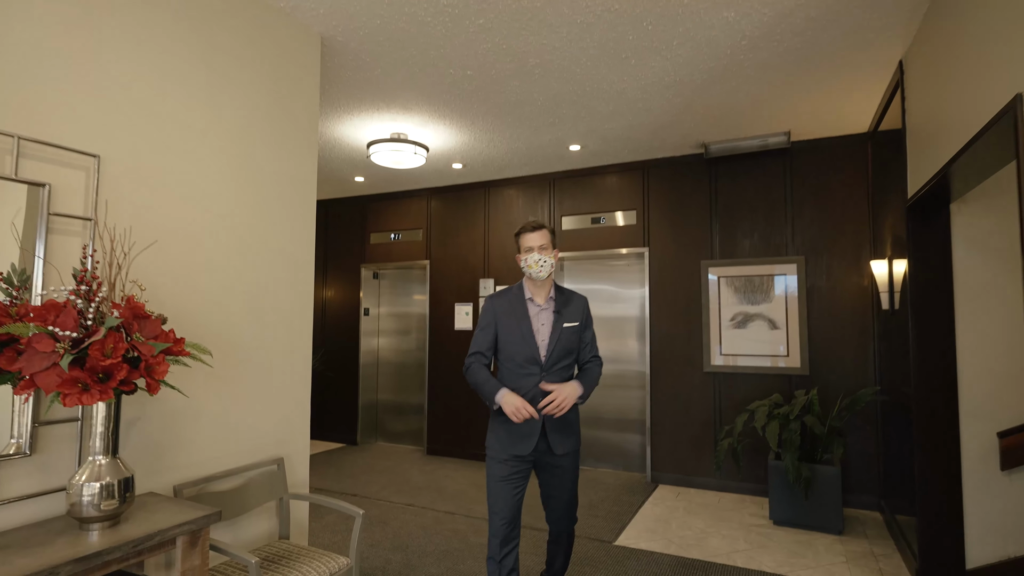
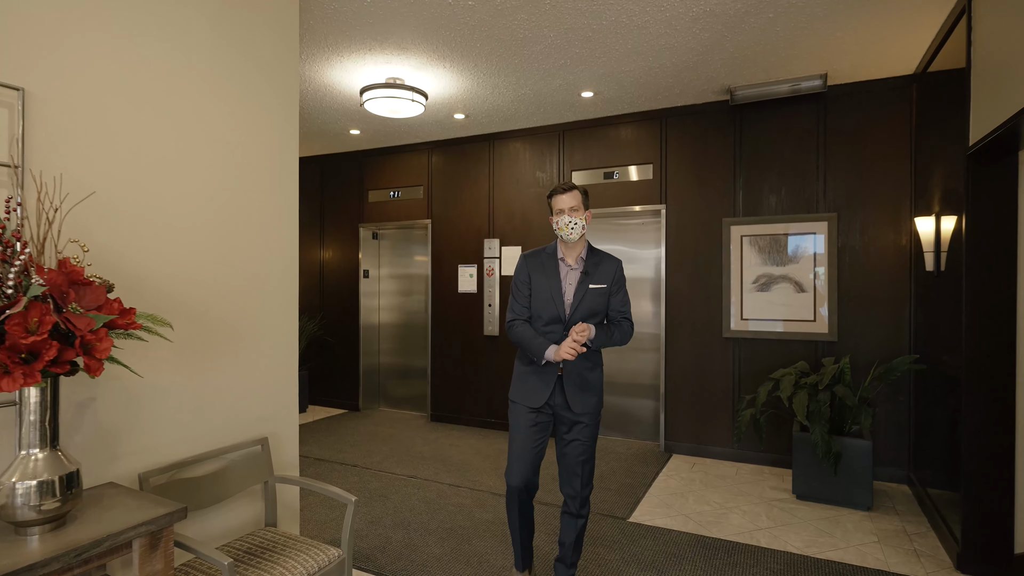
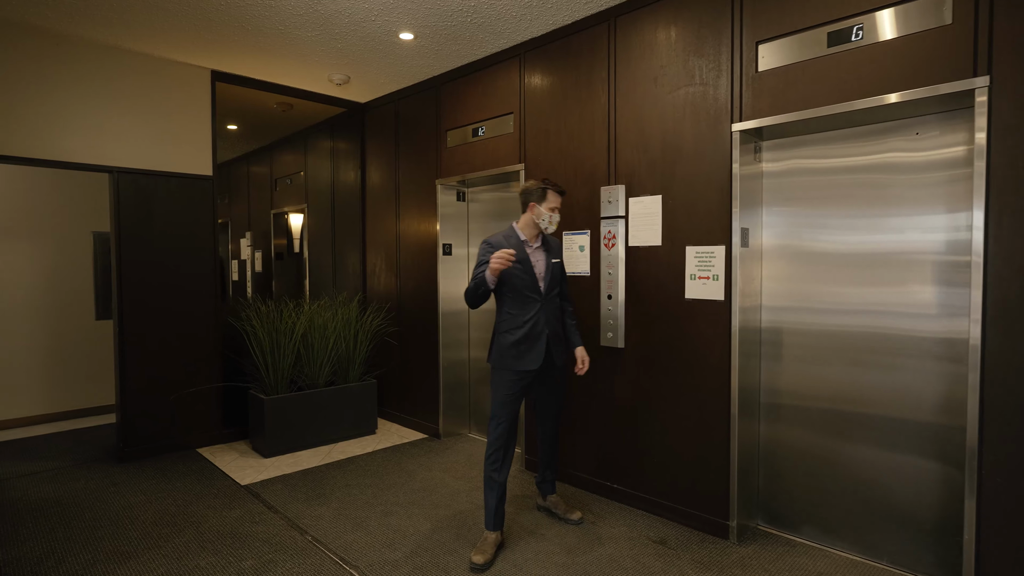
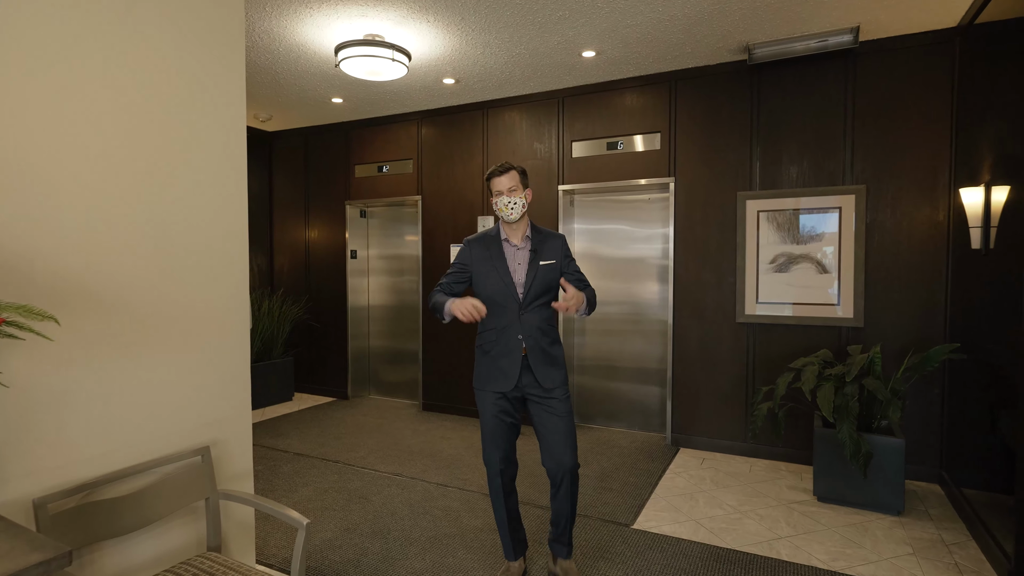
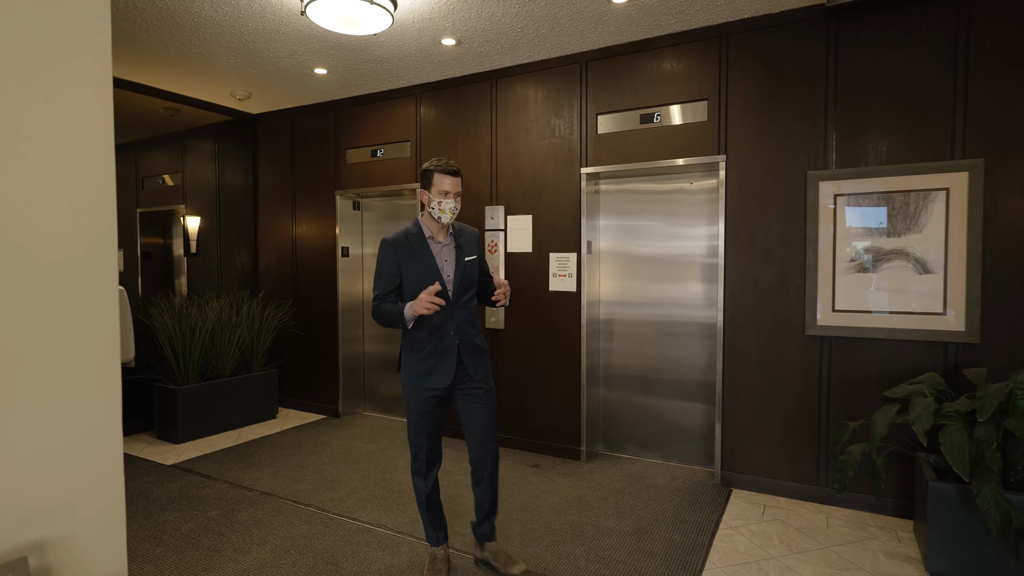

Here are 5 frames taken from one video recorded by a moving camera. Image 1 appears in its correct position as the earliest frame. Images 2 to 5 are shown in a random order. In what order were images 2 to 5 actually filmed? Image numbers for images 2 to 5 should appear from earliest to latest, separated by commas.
2, 4, 5, 3
